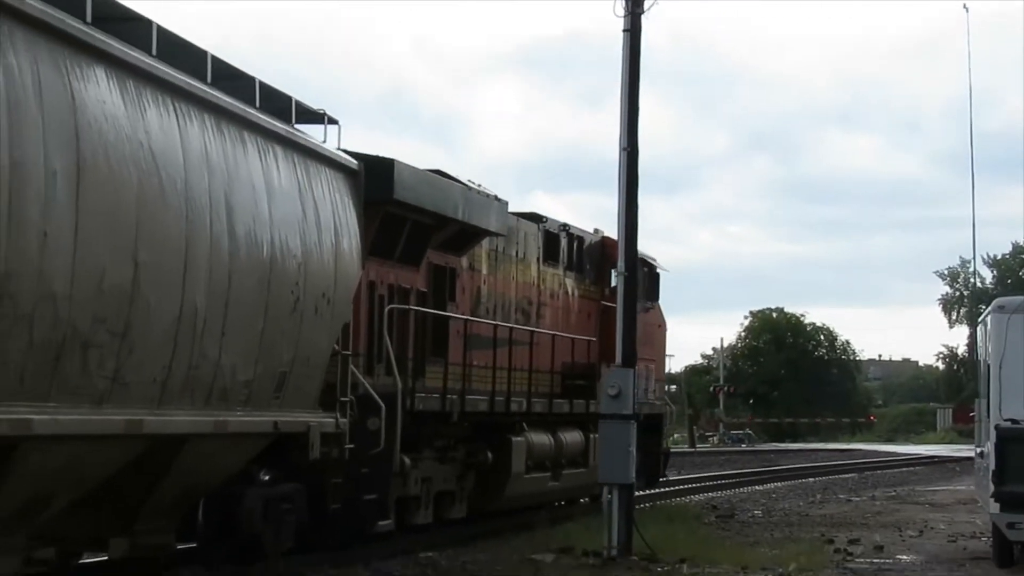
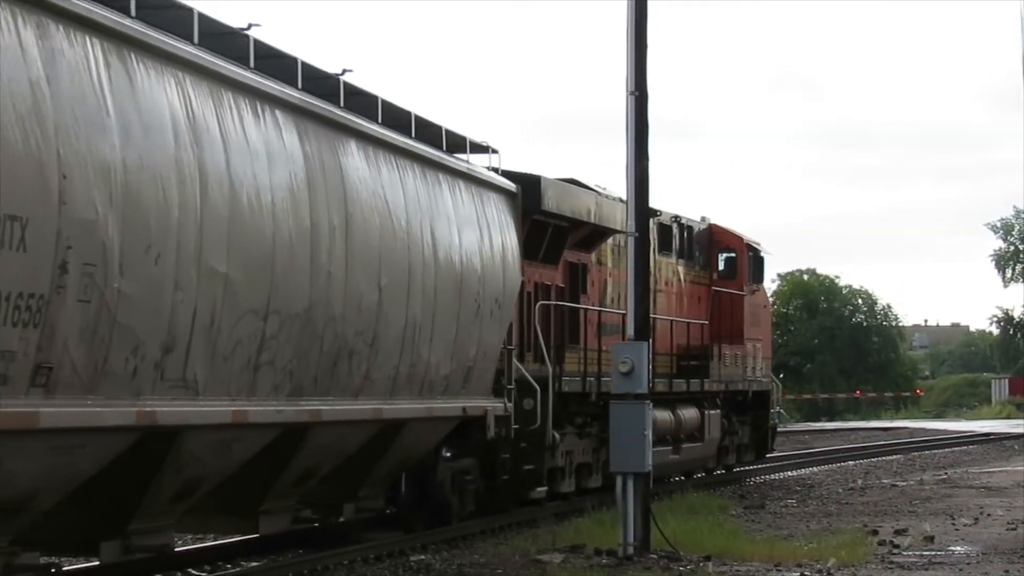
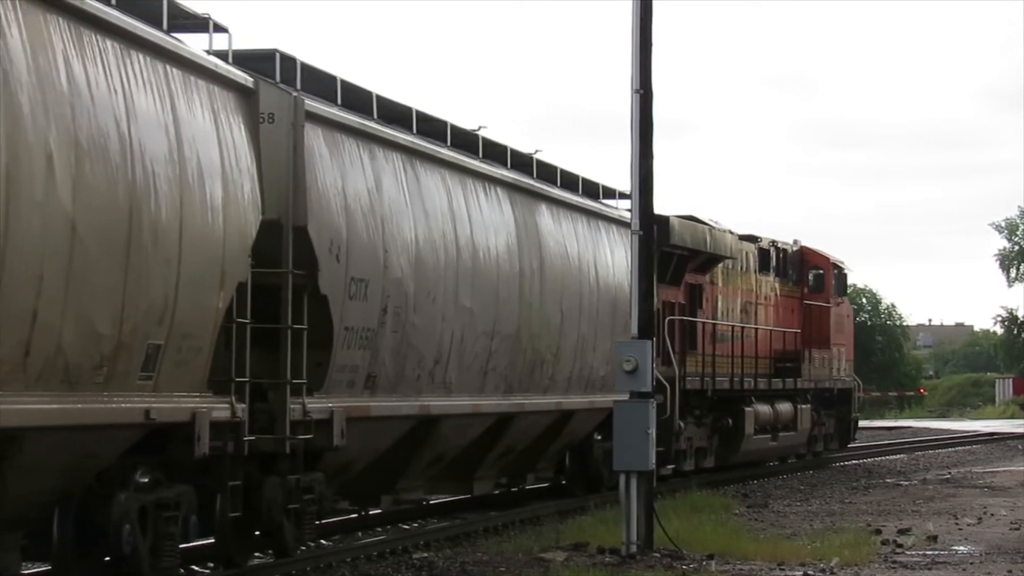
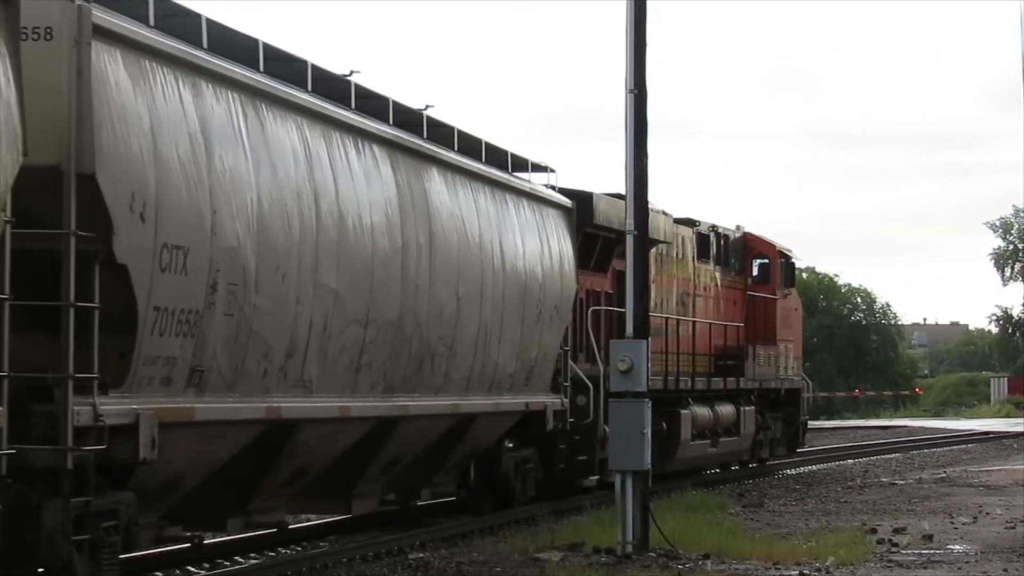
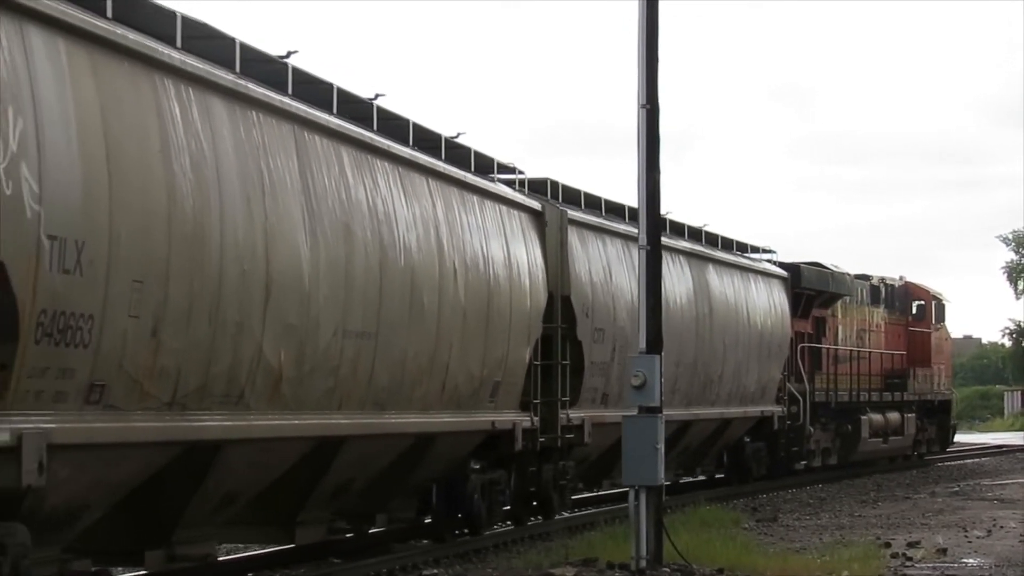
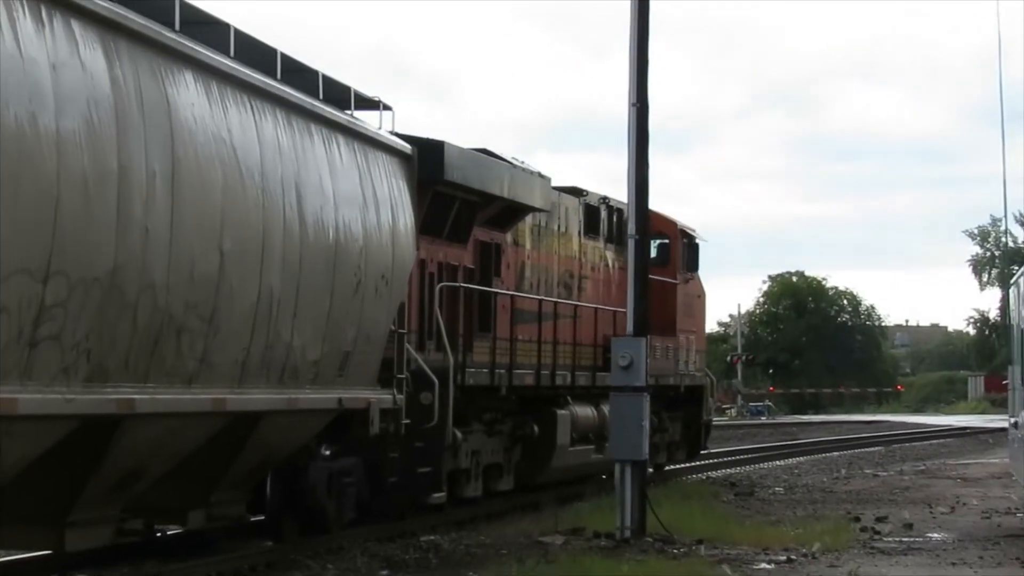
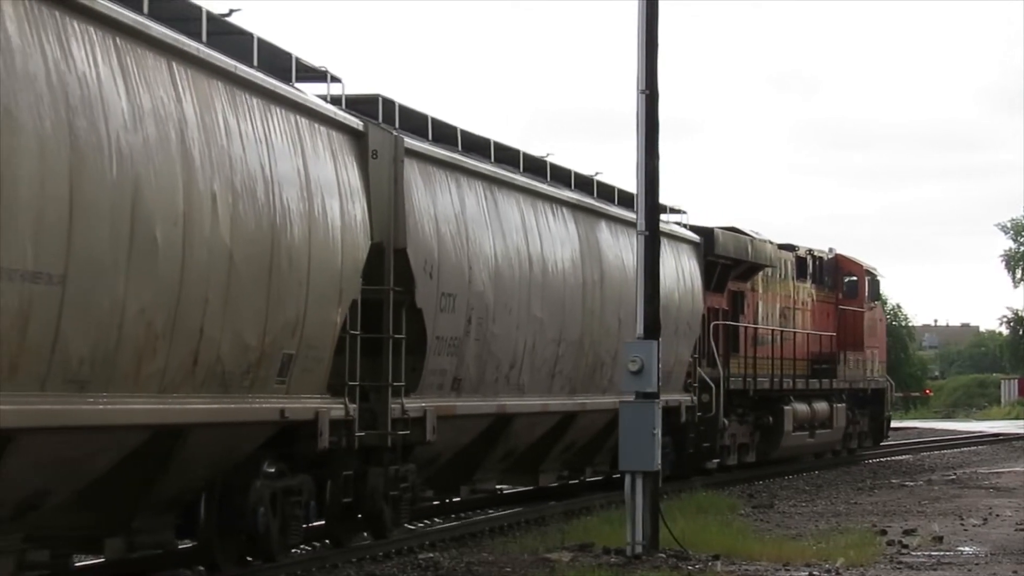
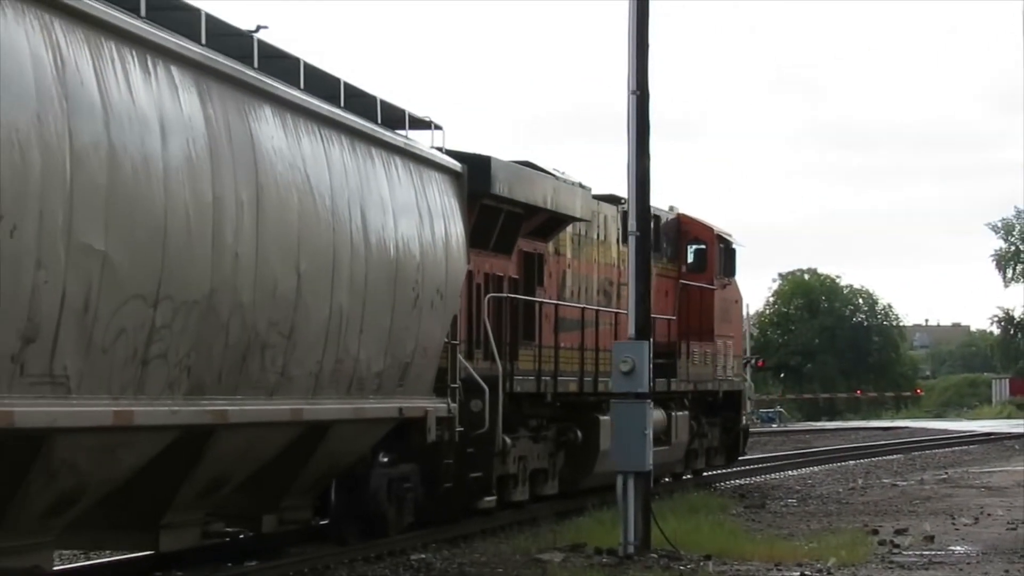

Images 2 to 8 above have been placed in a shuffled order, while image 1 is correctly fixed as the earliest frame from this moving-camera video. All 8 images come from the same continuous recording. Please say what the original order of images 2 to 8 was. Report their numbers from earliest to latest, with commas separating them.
6, 8, 2, 4, 3, 7, 5
